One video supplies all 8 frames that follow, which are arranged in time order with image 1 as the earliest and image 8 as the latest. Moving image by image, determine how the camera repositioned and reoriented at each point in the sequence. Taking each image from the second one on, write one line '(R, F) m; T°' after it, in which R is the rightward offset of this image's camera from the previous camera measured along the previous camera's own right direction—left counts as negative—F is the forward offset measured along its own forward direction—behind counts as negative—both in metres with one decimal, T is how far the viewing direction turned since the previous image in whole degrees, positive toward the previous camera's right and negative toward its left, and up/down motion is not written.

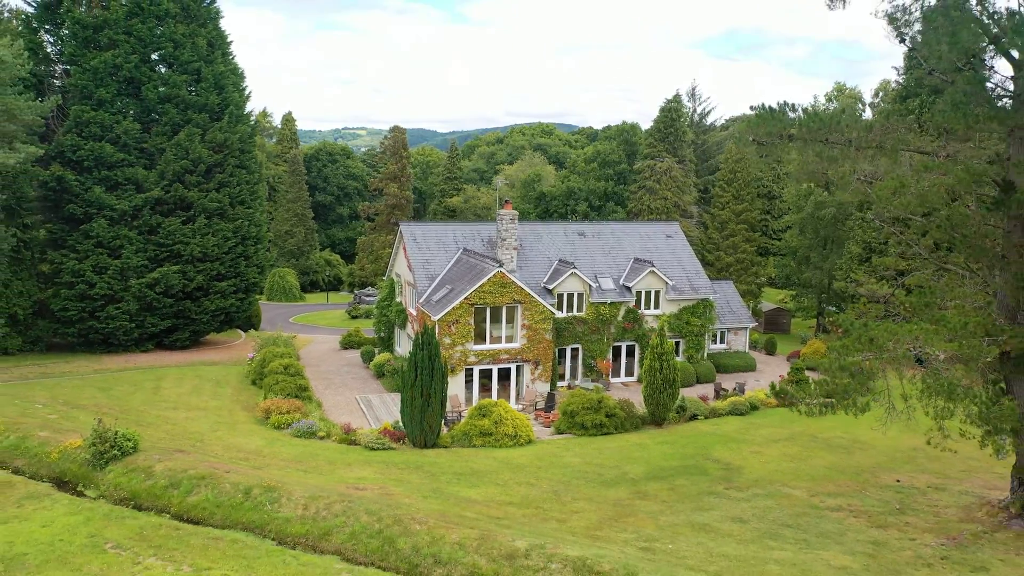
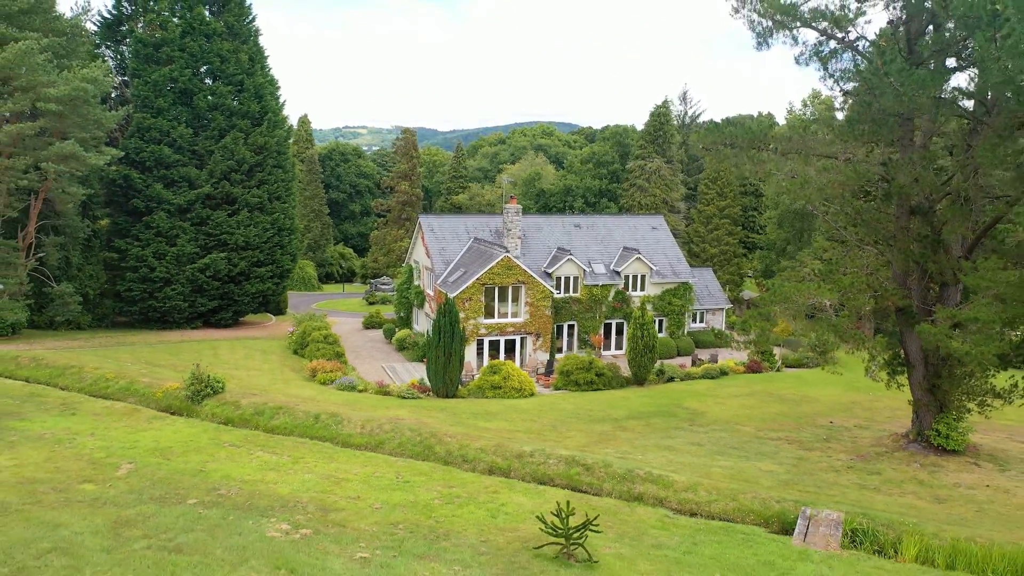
(-0.1, -3.8) m; 0°
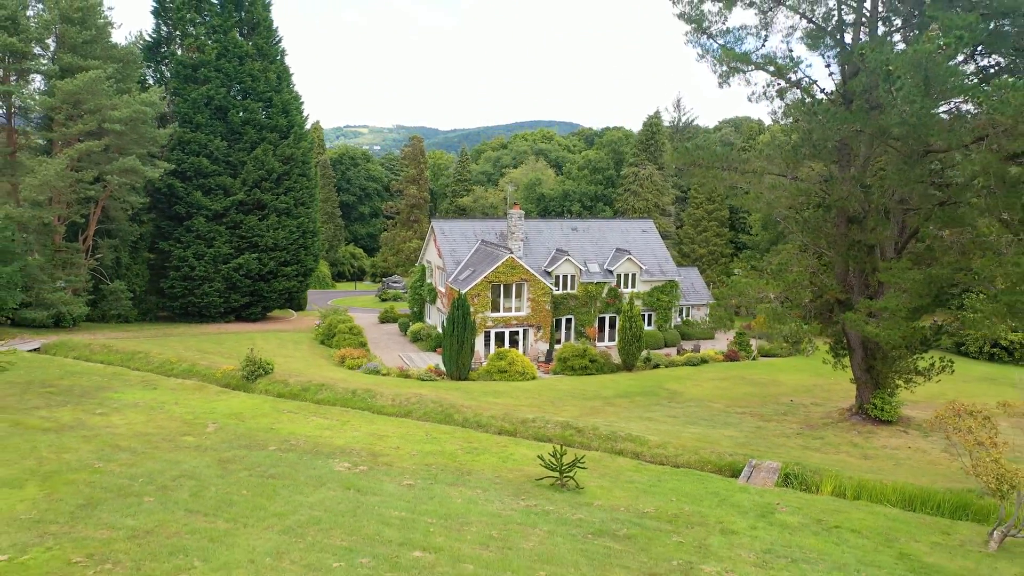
(-0.1, -3.2) m; 0°
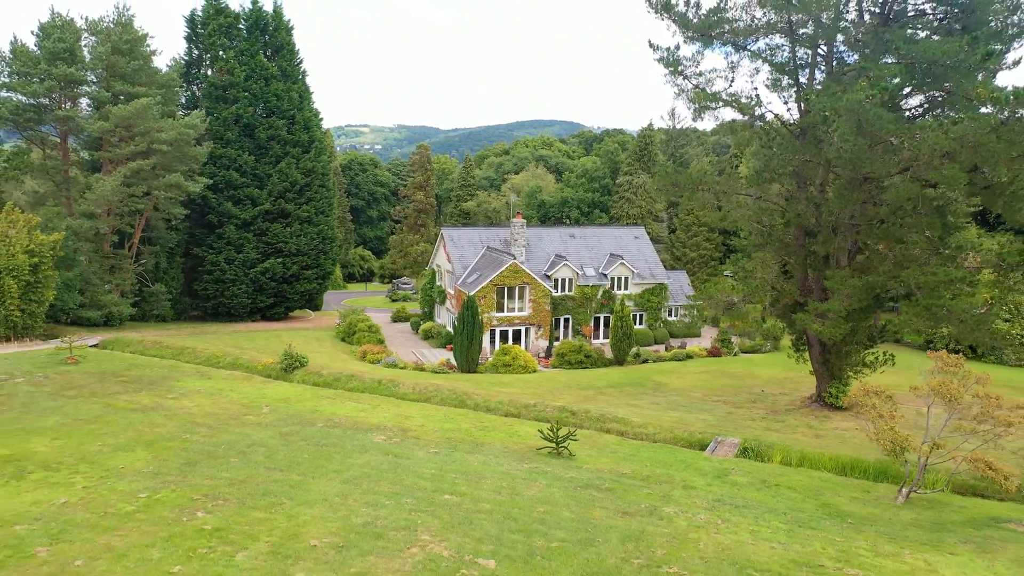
(-0.1, -3.1) m; 0°
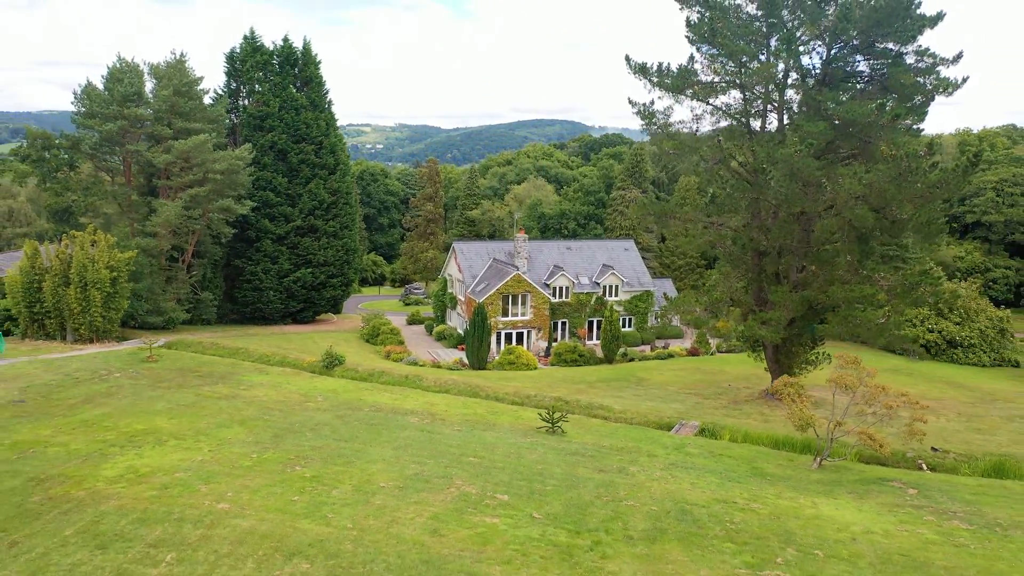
(-0.1, -4.7) m; 0°
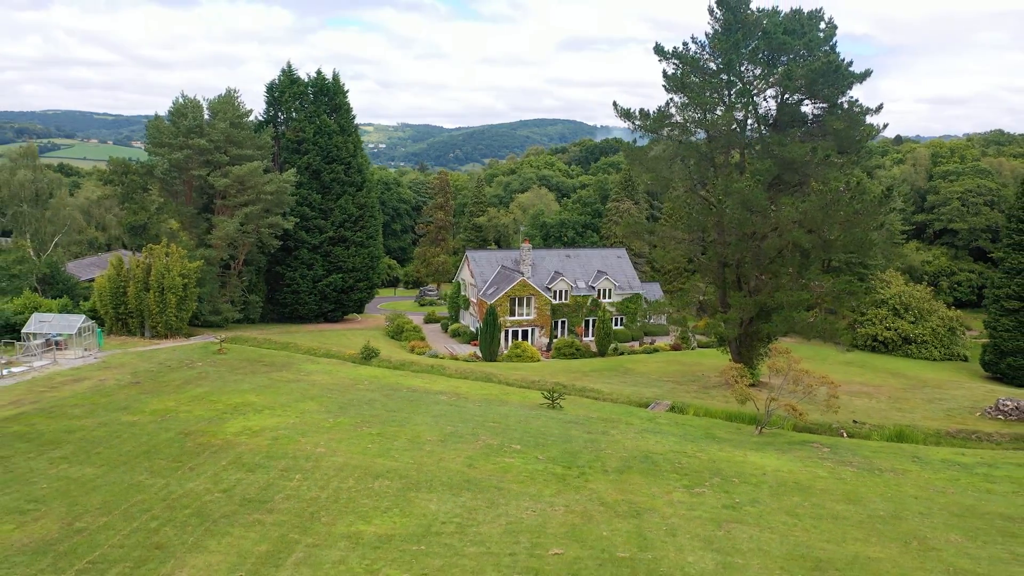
(-0.2, -5.7) m; 0°
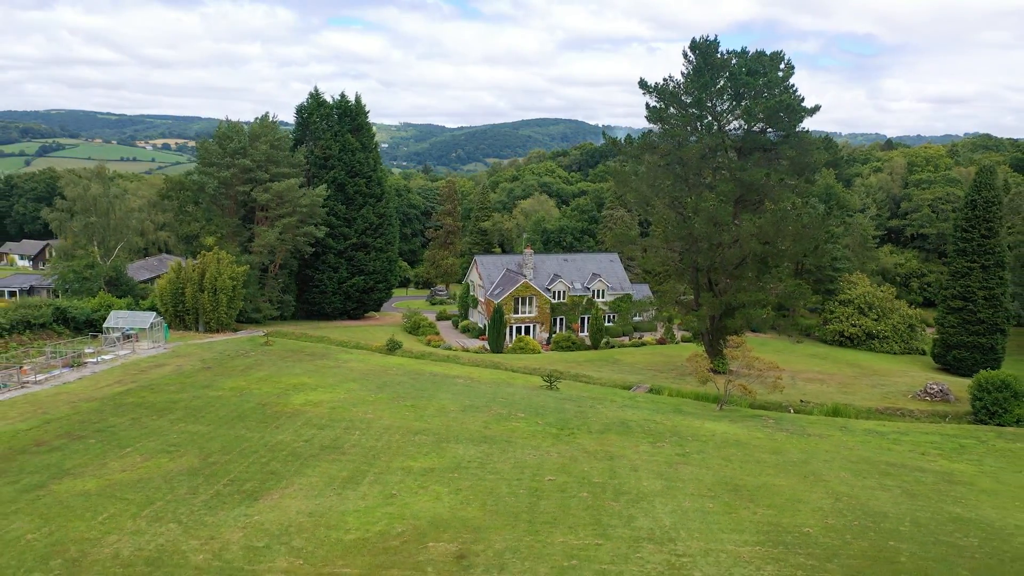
(-0.1, -5.6) m; 0°
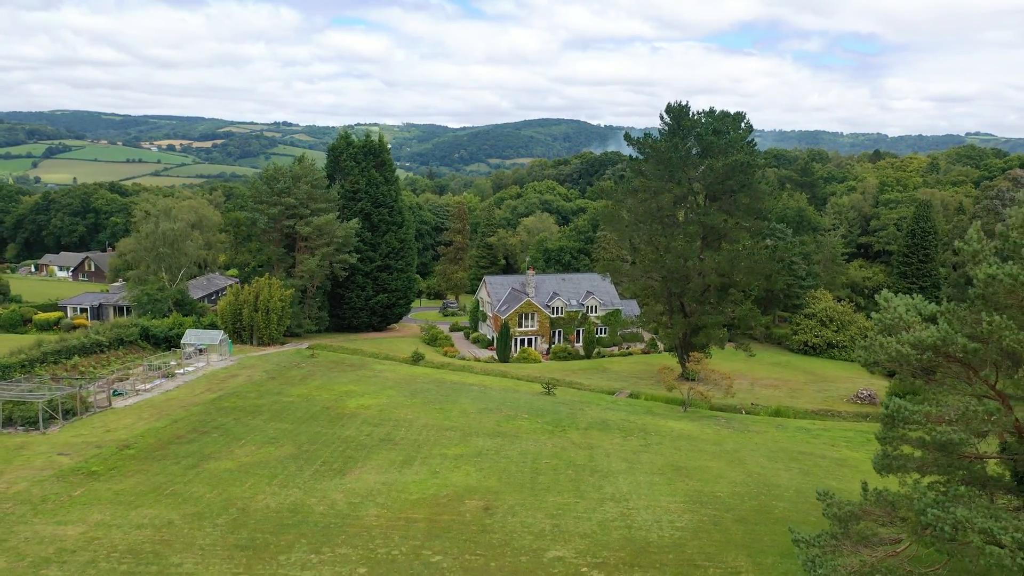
(-0.1, -7.6) m; 0°
